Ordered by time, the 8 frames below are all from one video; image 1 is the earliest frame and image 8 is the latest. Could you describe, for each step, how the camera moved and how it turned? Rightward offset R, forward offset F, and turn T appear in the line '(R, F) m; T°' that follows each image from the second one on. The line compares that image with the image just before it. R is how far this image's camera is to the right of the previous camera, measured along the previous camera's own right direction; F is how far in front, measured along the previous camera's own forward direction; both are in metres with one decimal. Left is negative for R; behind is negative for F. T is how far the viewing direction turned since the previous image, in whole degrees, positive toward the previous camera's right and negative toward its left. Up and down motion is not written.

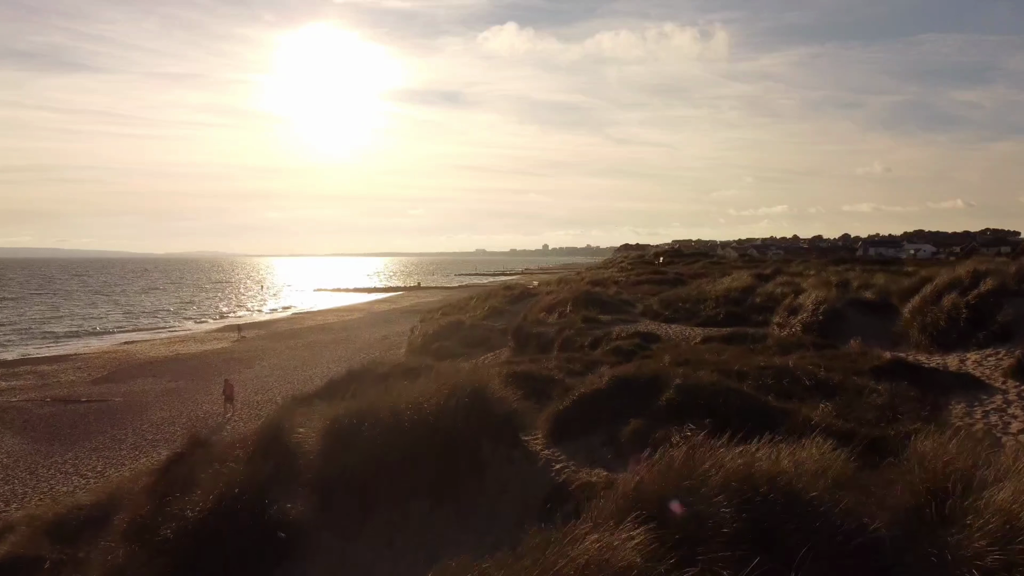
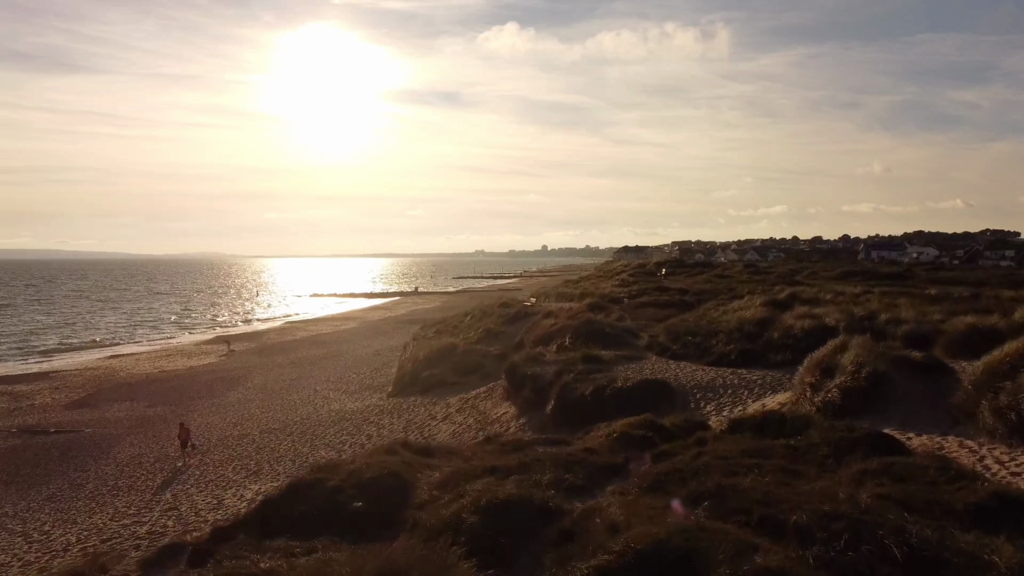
(+0.1, +1.5) m; 0°
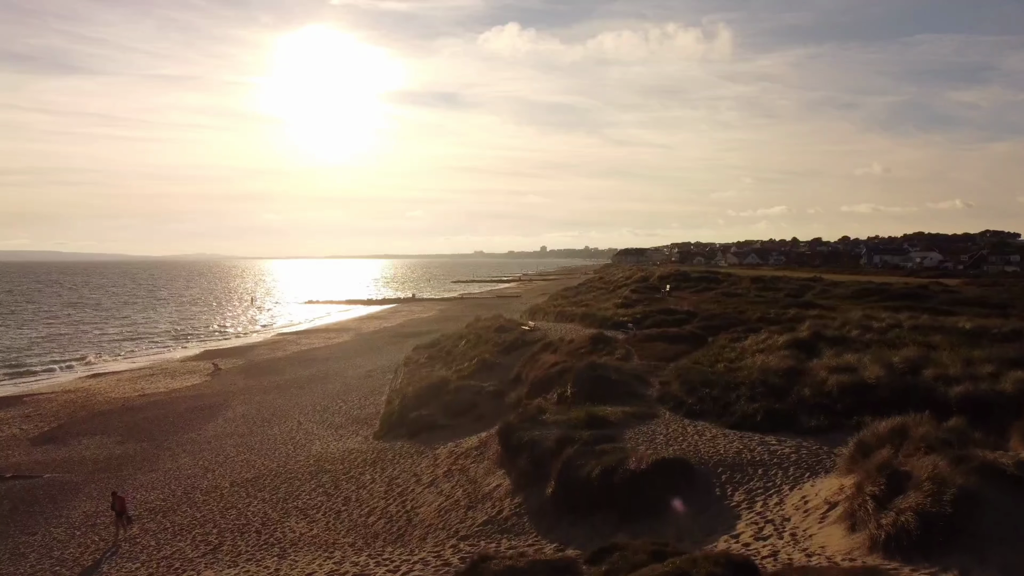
(+0.1, +1.8) m; 0°
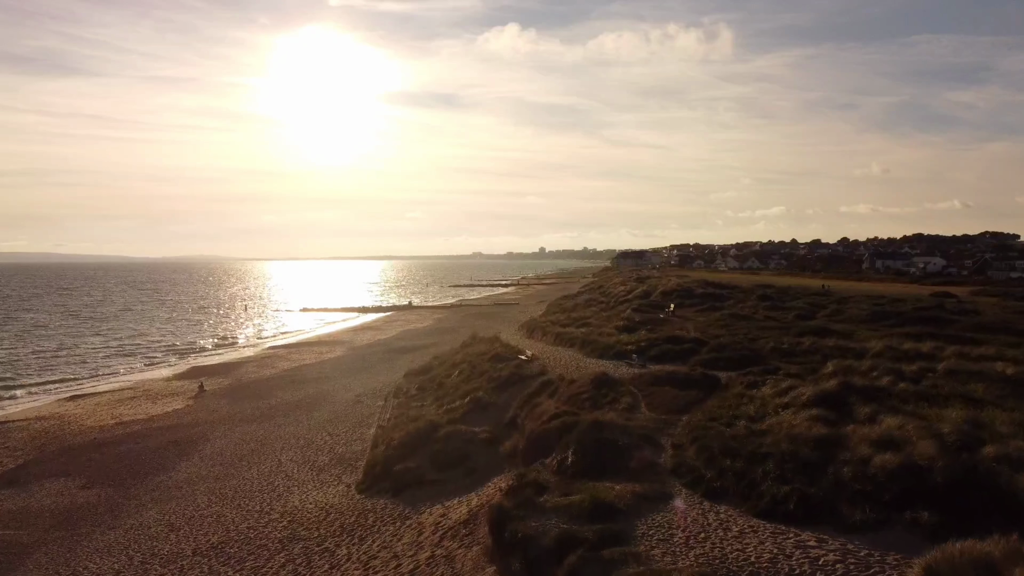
(+0.1, +1.8) m; 0°
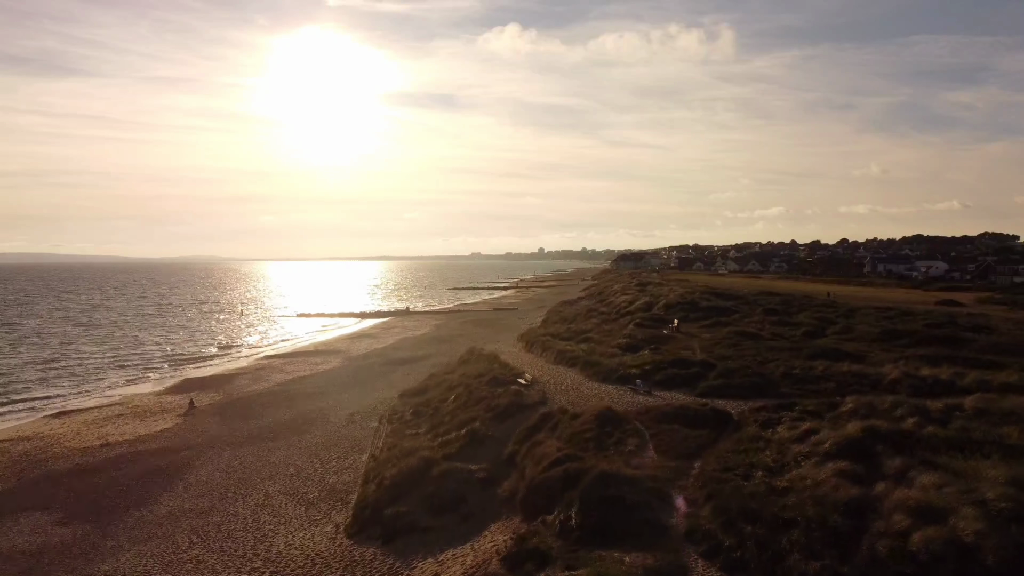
(0.0, +1.2) m; 0°
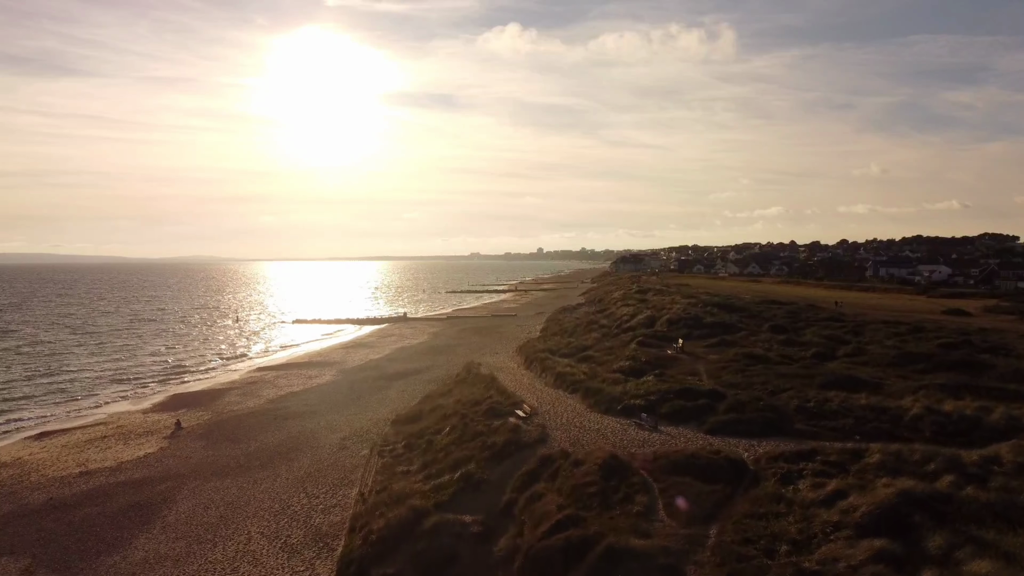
(+0.1, +1.5) m; 0°
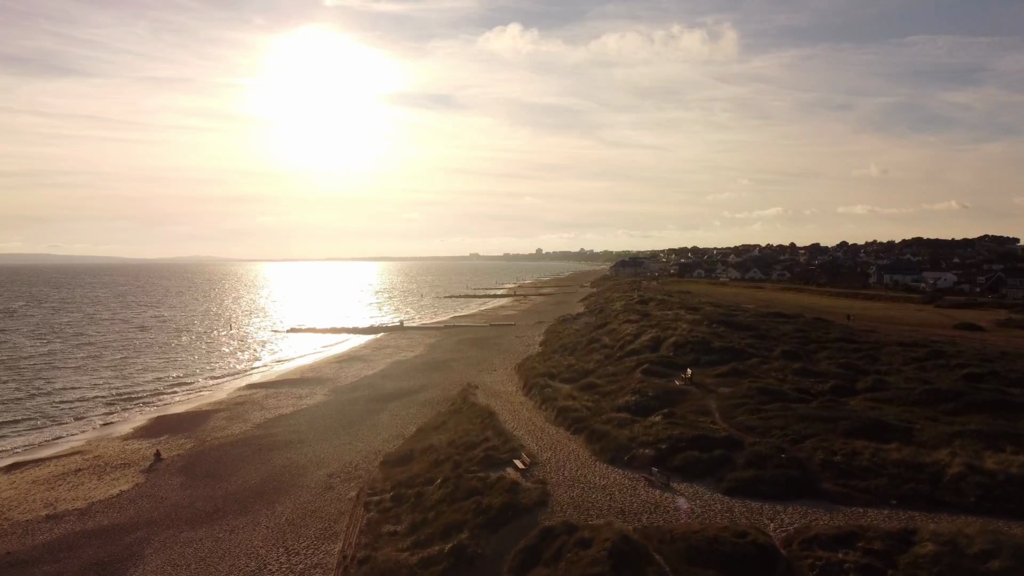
(0.0, +2.2) m; 0°
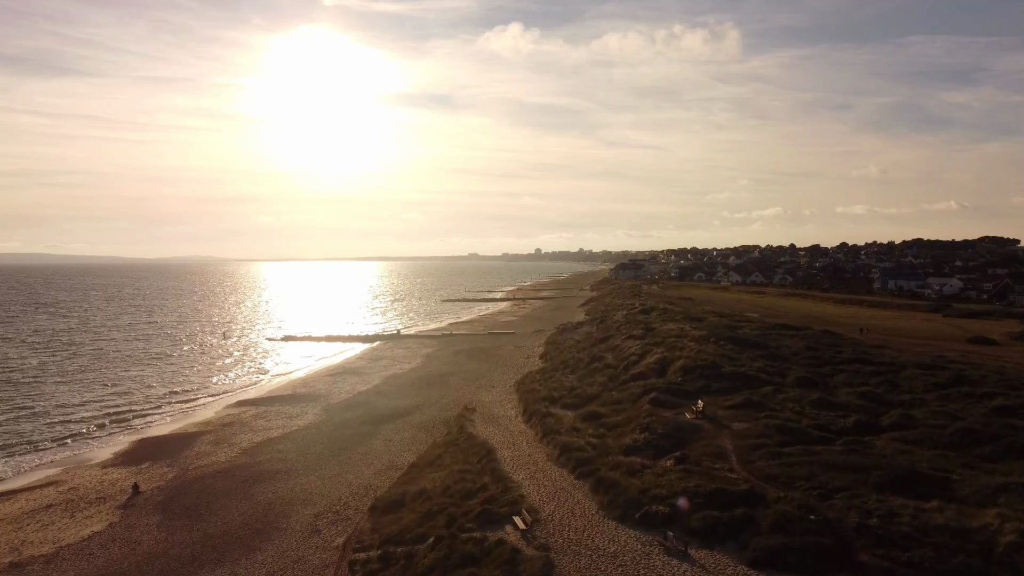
(0.0, +2.2) m; 0°
